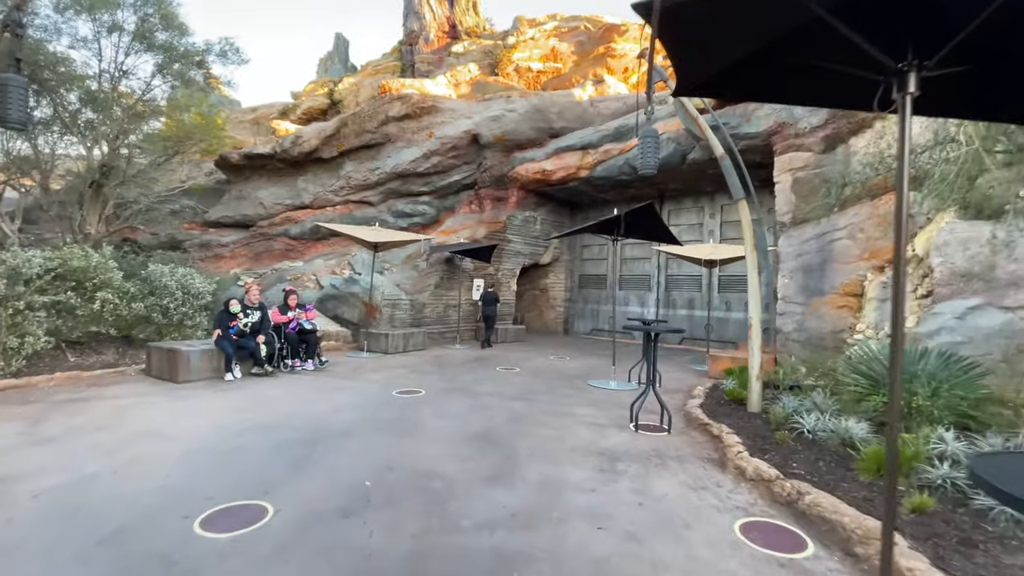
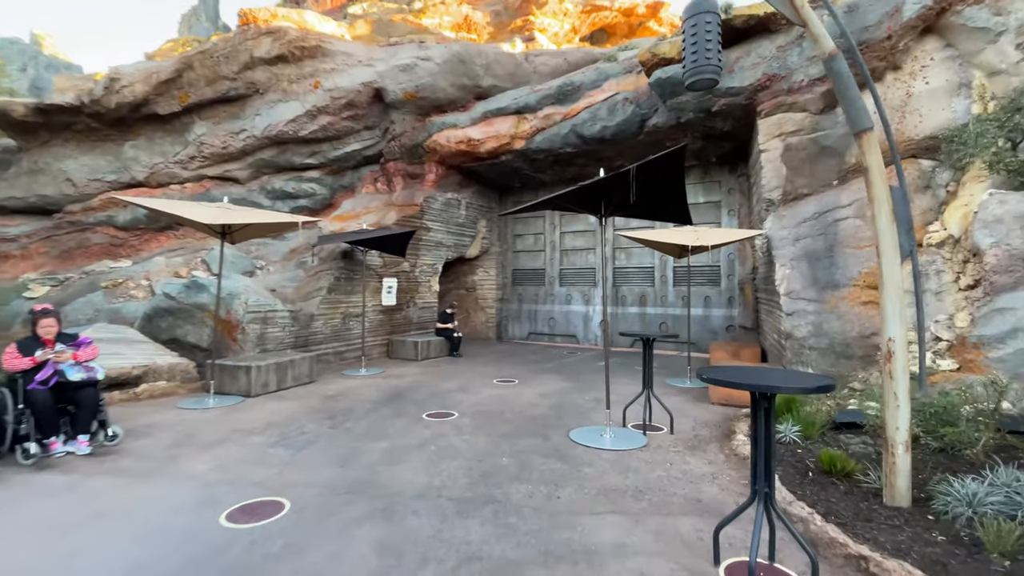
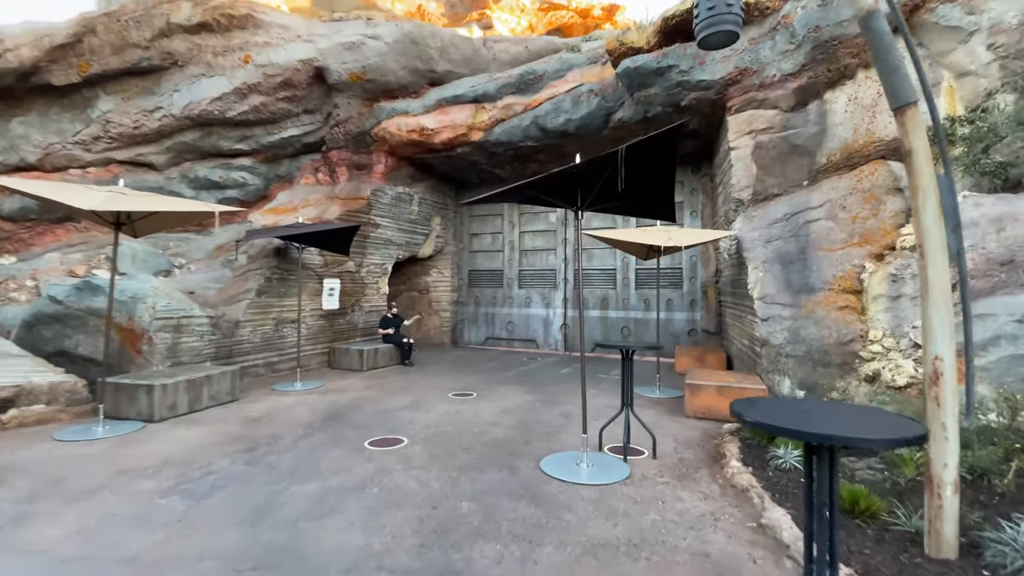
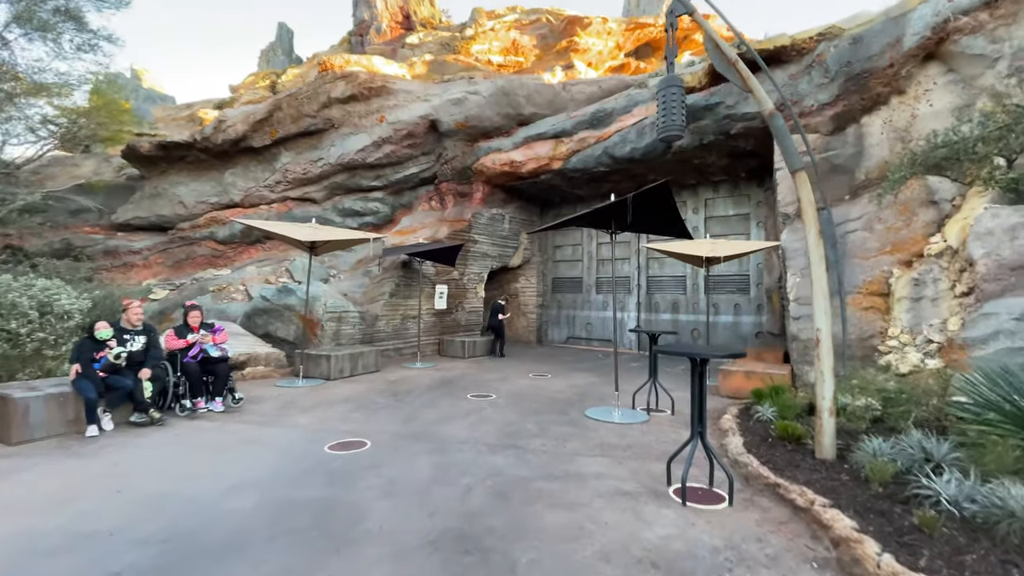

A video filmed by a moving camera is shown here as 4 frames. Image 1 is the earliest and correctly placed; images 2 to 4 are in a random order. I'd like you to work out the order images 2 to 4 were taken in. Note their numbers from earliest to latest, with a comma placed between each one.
4, 2, 3
